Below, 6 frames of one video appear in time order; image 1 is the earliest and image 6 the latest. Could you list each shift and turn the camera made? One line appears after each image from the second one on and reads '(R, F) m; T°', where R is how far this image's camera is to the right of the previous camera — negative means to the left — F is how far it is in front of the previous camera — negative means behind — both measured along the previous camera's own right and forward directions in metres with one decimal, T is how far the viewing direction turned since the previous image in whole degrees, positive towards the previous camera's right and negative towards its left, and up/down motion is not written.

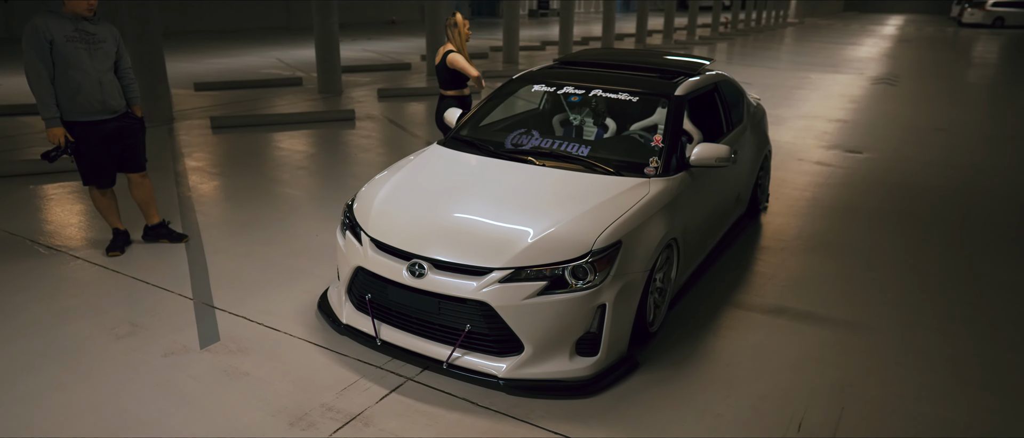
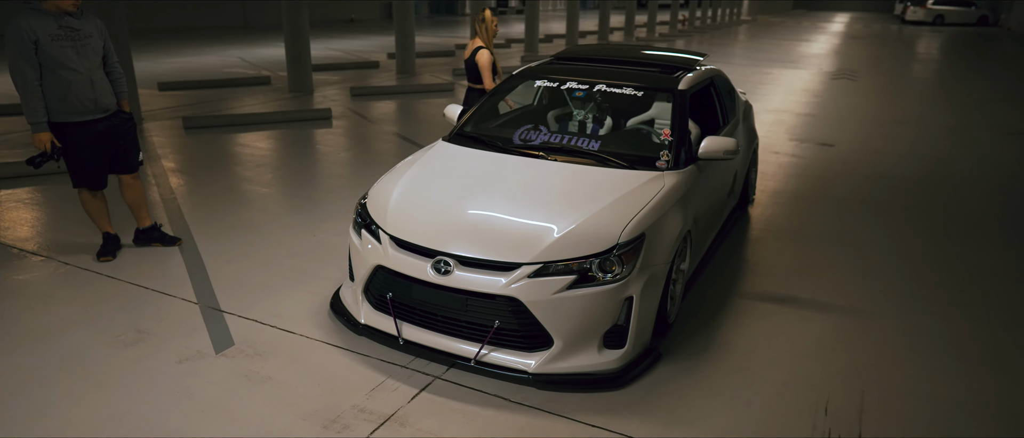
(-0.3, 0.0) m; +4°
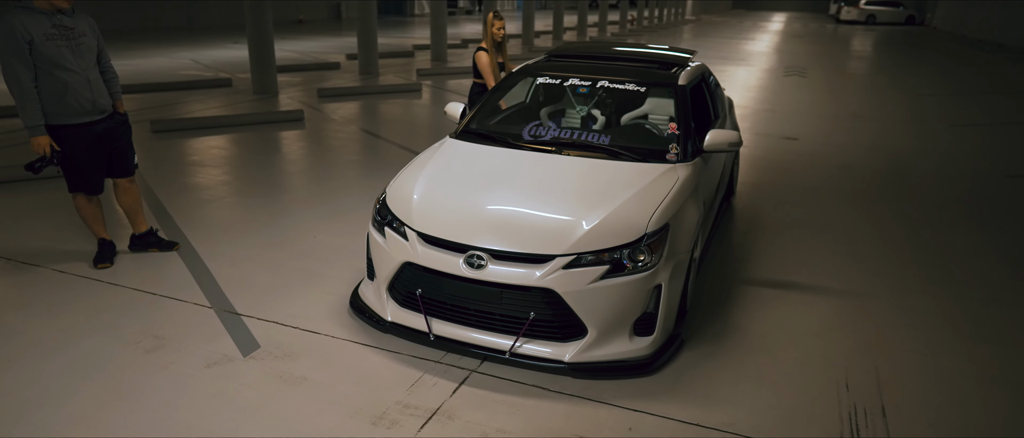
(-0.4, 0.0) m; +4°
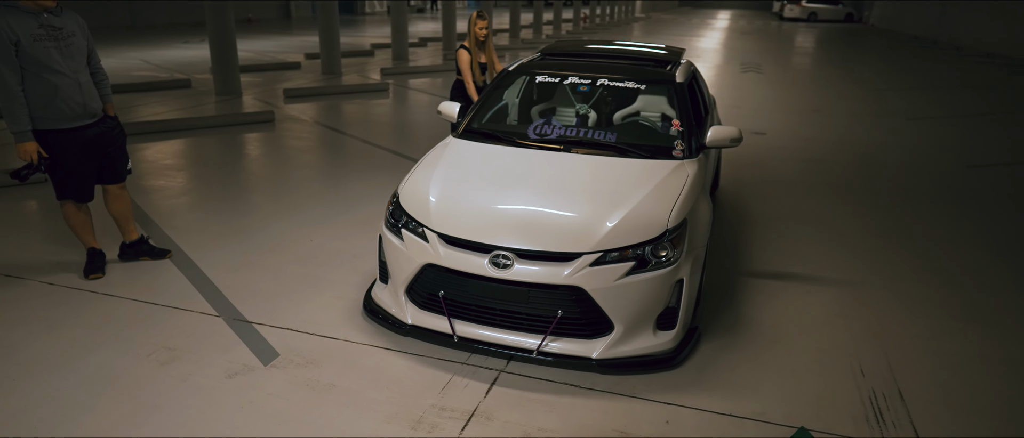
(-0.4, 0.0) m; +4°
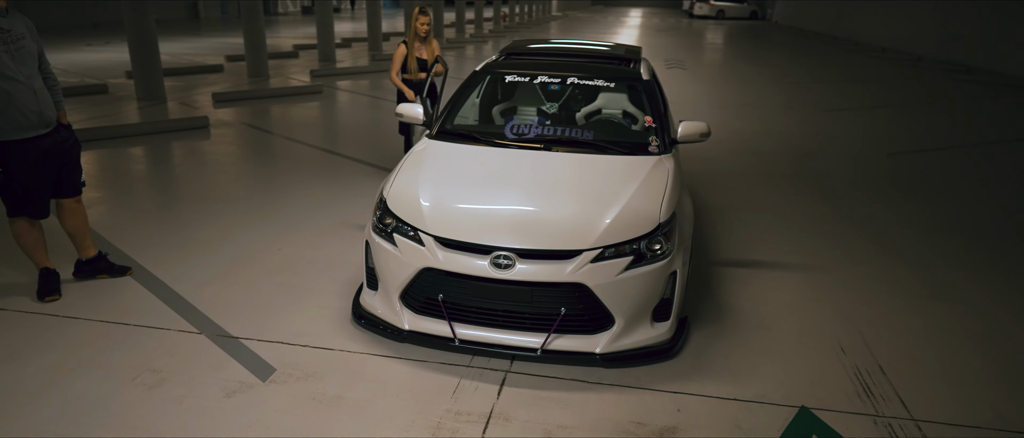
(-0.4, 0.0) m; +7°
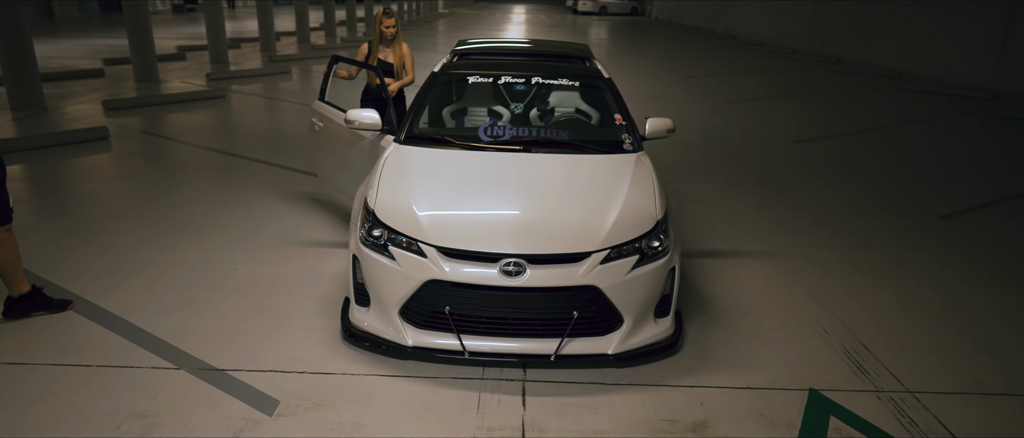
(-0.6, +0.1) m; +9°
